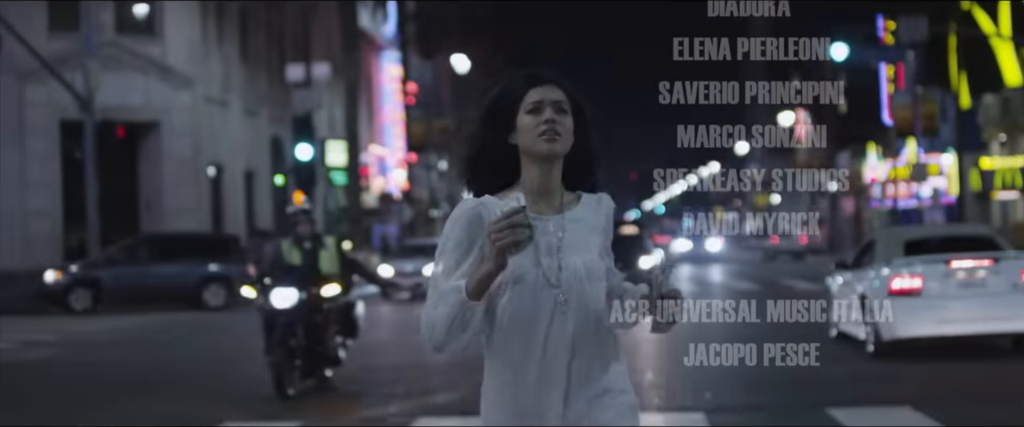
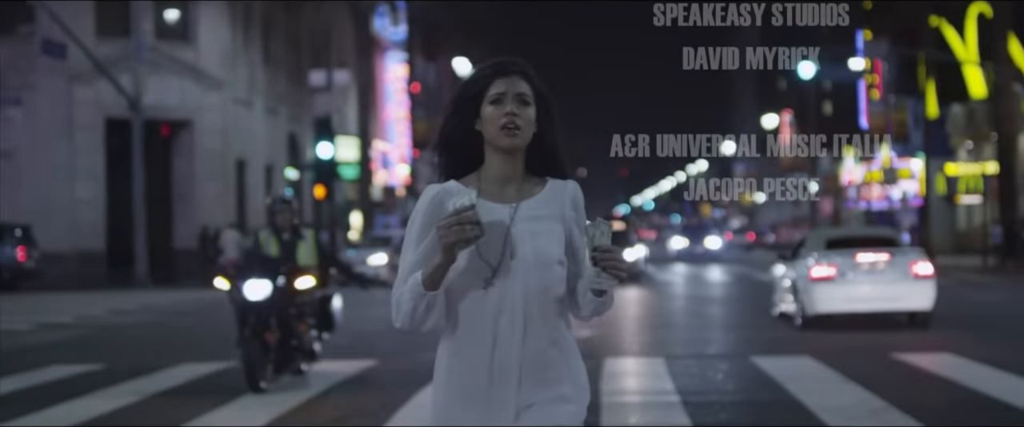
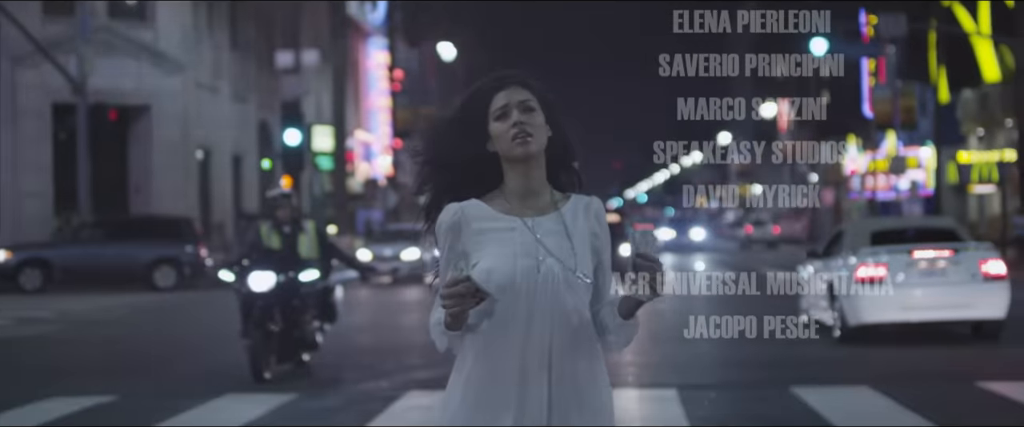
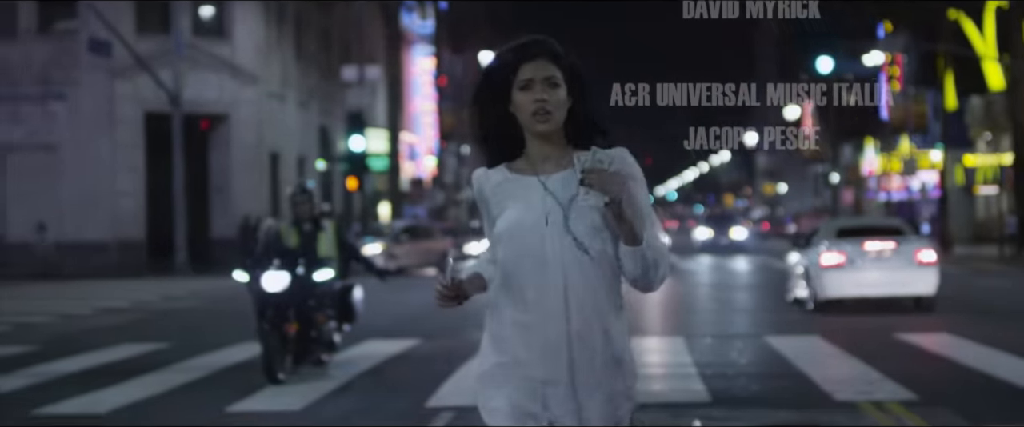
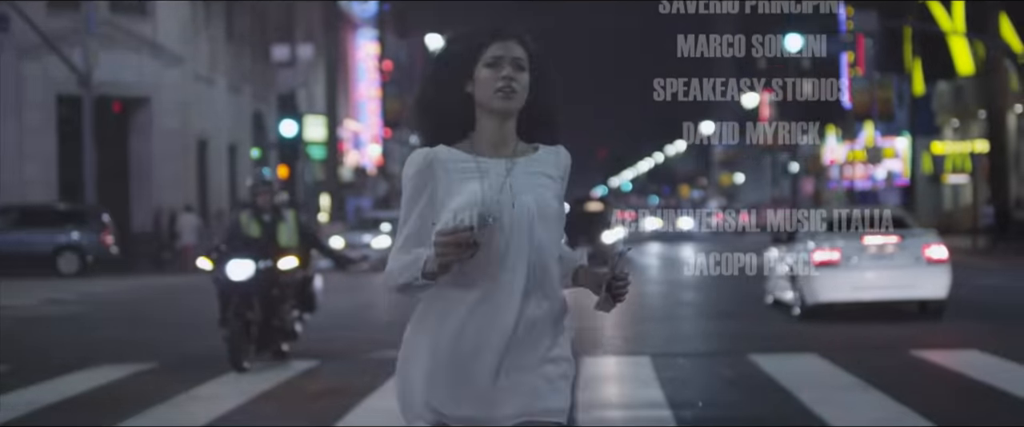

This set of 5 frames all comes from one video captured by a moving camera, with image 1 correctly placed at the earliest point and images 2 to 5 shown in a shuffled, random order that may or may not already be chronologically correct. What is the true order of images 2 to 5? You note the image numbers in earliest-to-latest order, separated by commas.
3, 5, 2, 4
